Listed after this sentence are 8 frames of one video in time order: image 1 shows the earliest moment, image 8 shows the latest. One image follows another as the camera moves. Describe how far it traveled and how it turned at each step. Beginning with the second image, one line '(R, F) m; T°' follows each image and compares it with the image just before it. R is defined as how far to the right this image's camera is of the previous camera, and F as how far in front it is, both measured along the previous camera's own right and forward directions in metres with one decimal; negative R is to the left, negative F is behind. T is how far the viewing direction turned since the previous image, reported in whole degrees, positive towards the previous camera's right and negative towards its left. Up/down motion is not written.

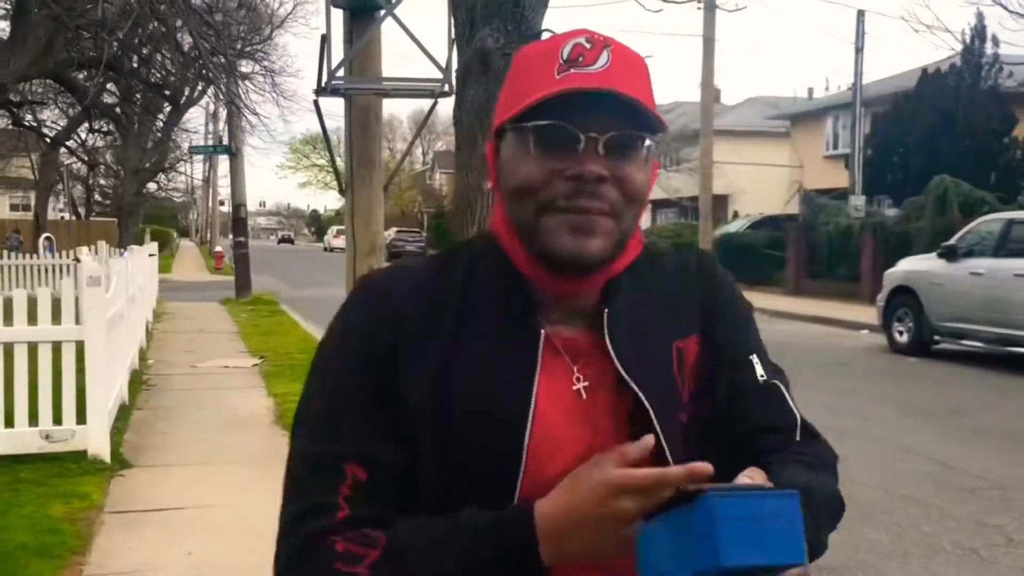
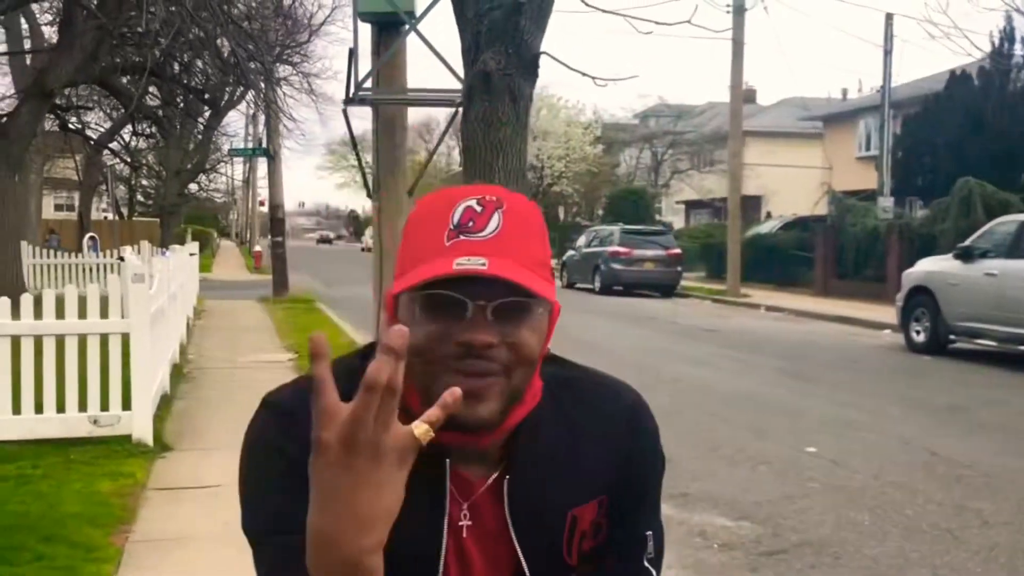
(+0.2, -0.5) m; -2°
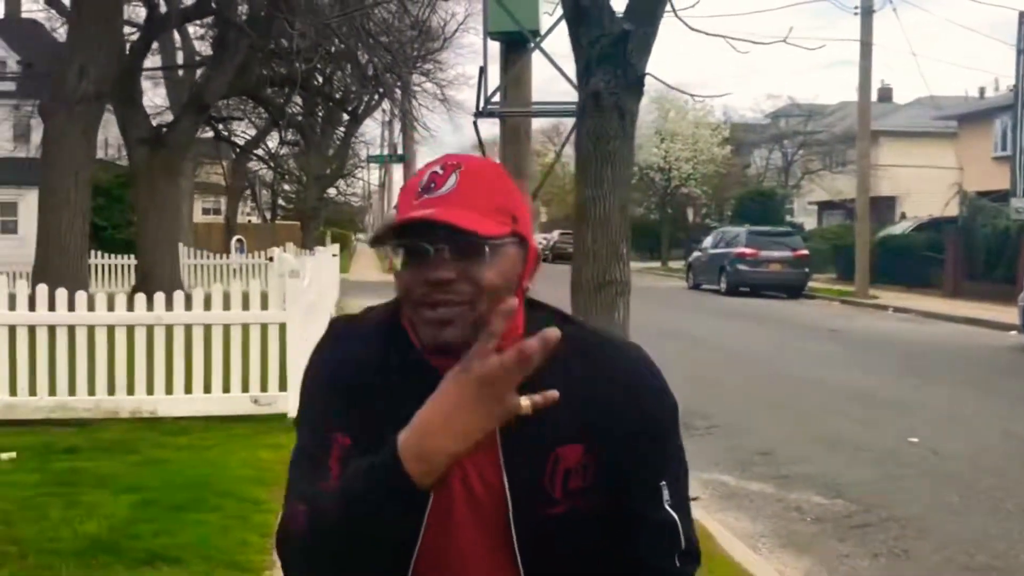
(+0.1, -0.7) m; -6°
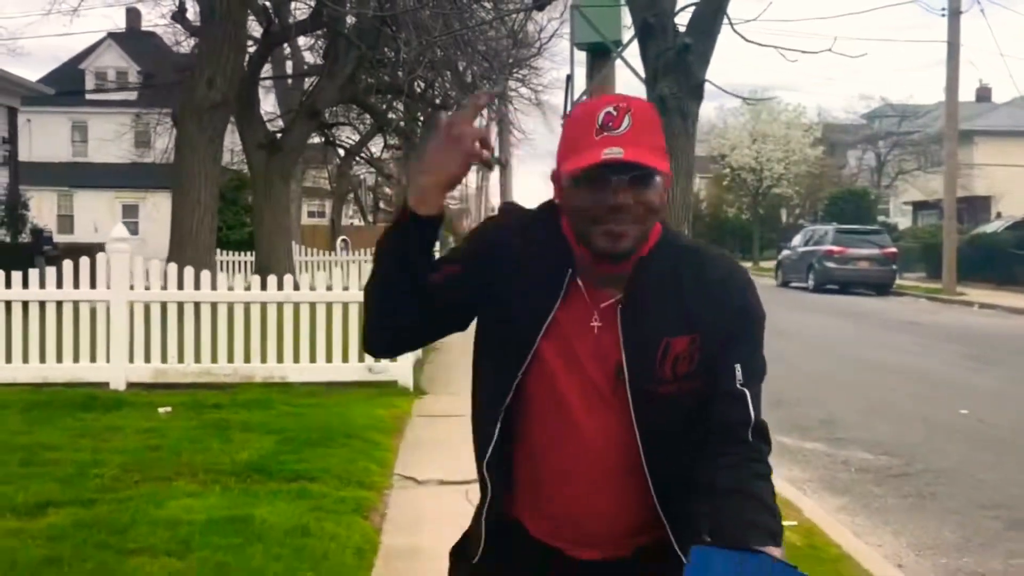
(+0.1, -1.1) m; -5°
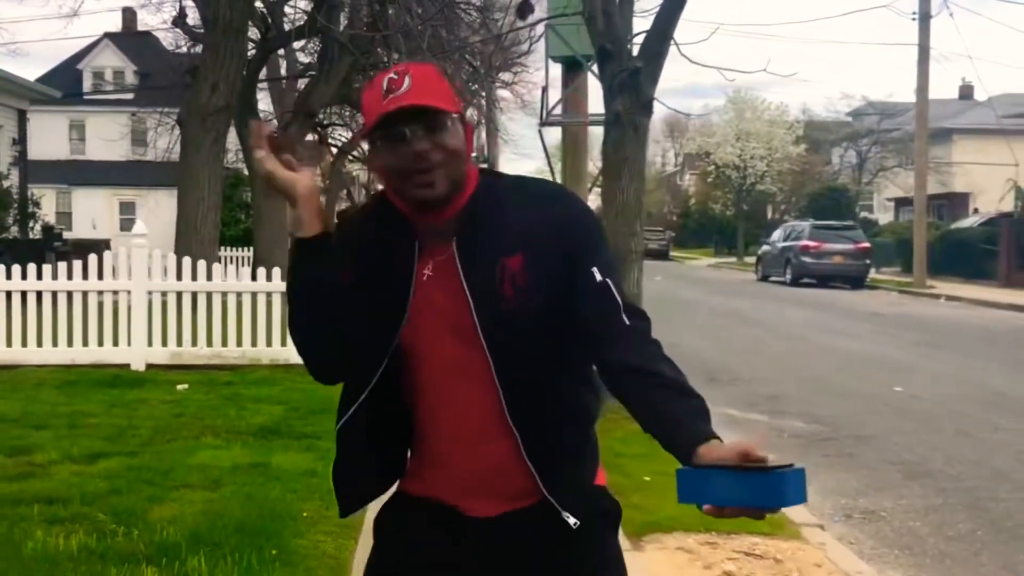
(+0.1, -1.1) m; 0°
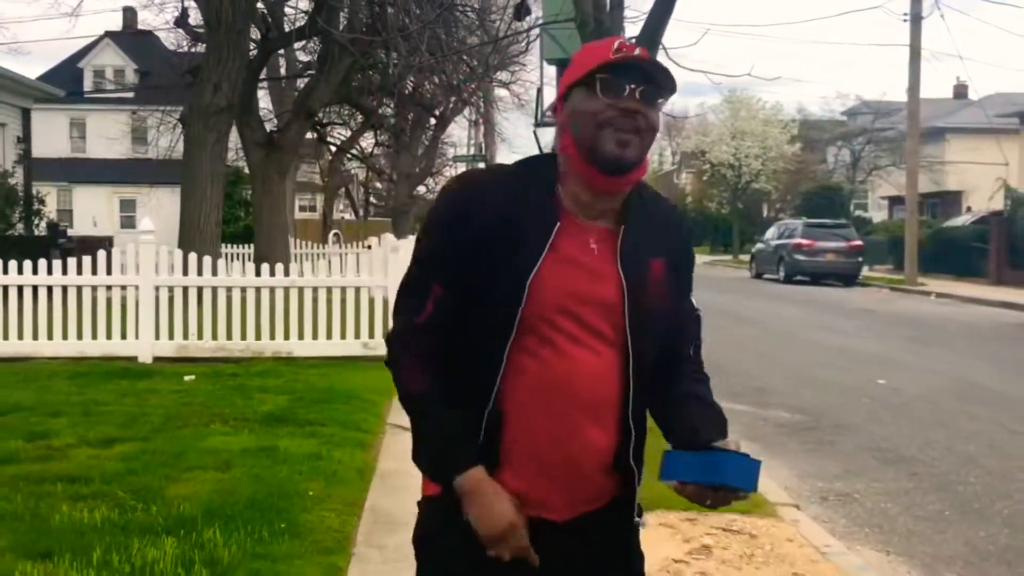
(0.0, -0.4) m; 0°
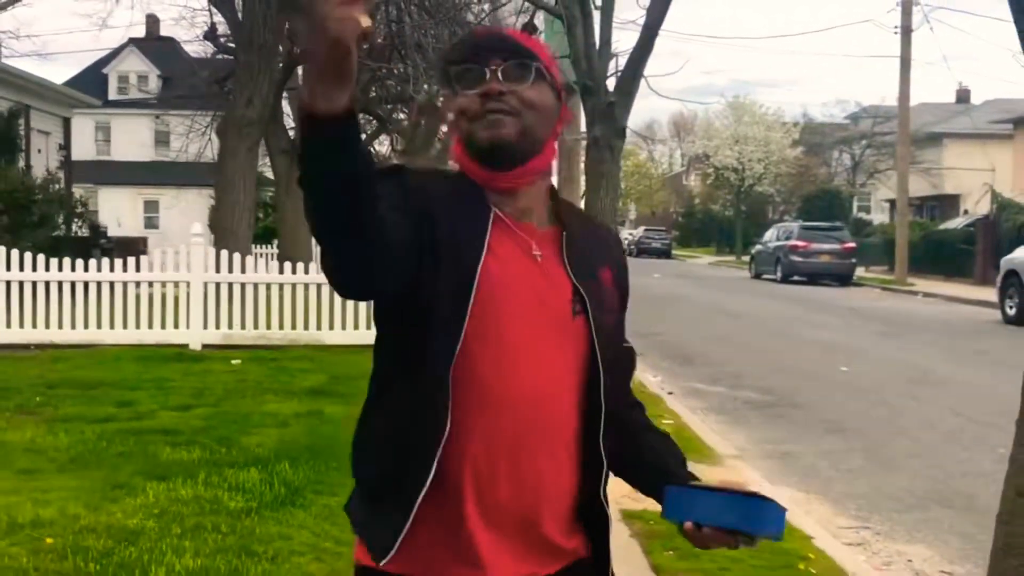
(+0.1, -1.5) m; -1°
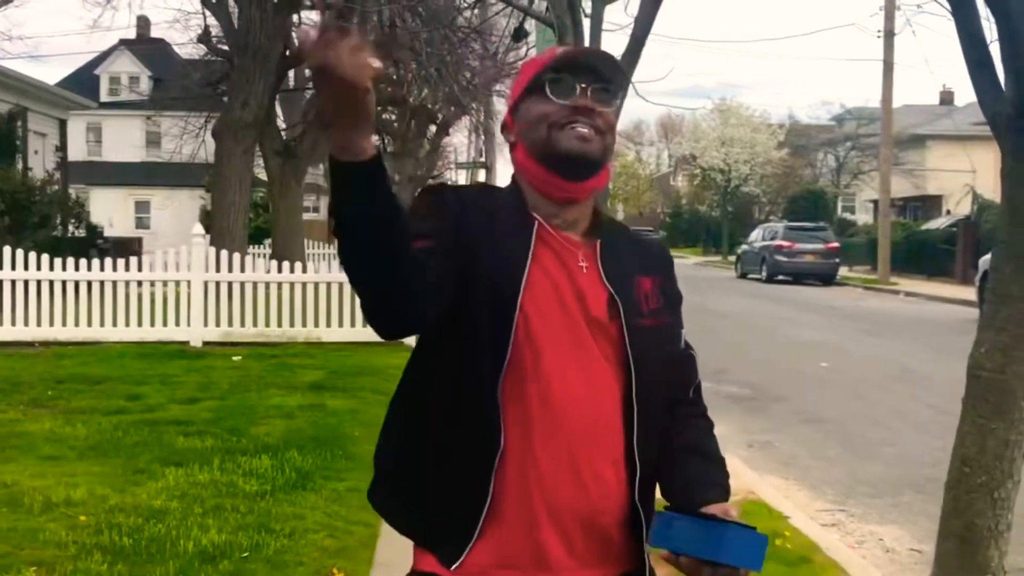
(-0.1, -0.4) m; +1°
